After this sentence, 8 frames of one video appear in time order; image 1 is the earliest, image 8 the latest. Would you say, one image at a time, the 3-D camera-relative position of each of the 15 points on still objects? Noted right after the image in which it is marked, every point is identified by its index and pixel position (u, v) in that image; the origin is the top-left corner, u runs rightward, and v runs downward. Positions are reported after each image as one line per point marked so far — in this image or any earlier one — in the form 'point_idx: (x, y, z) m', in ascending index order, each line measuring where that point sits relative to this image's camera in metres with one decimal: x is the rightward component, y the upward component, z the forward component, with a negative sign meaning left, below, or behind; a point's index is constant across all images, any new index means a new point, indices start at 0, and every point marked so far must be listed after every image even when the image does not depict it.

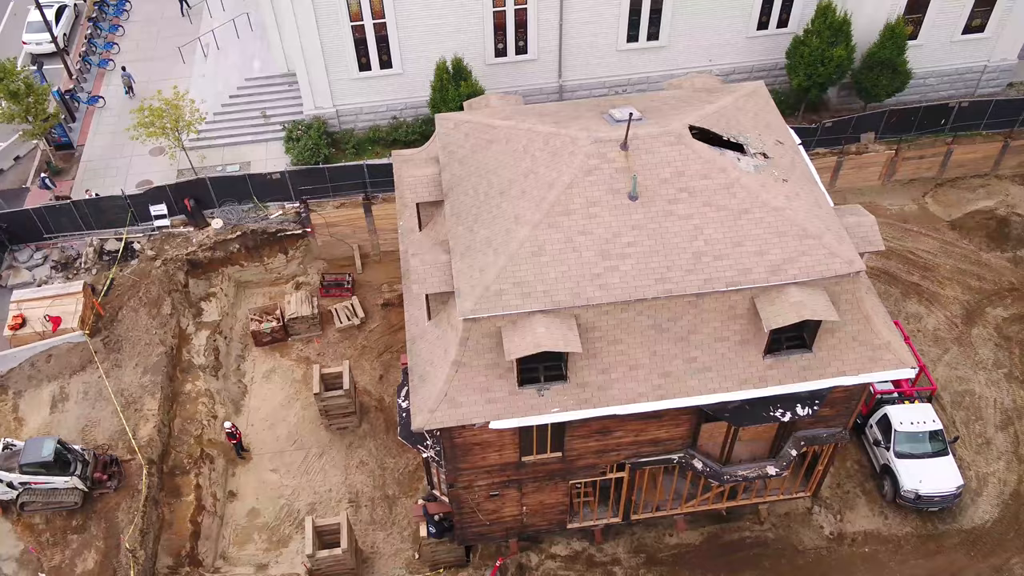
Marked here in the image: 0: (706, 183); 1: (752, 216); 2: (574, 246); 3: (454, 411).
0: (+3.4, +1.9, +15.6) m
1: (+4.2, +1.3, +15.4) m
2: (+1.1, +0.7, +15.1) m
3: (-0.9, -2.1, +15.0) m
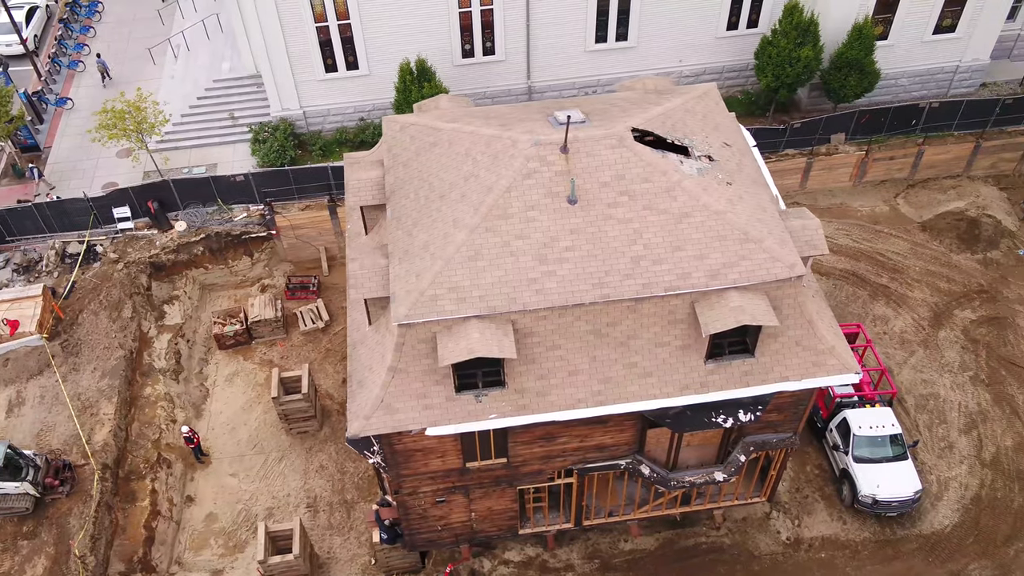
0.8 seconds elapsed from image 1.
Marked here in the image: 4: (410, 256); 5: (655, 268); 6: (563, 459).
0: (+2.4, +1.8, +15.4) m
1: (+3.1, +1.2, +15.2) m
2: (0.0, +0.6, +14.9) m
3: (-2.0, -2.2, +14.8) m
4: (-1.8, +0.6, +15.3) m
5: (+2.4, +0.3, +14.9) m
6: (+1.0, -3.3, +17.2) m
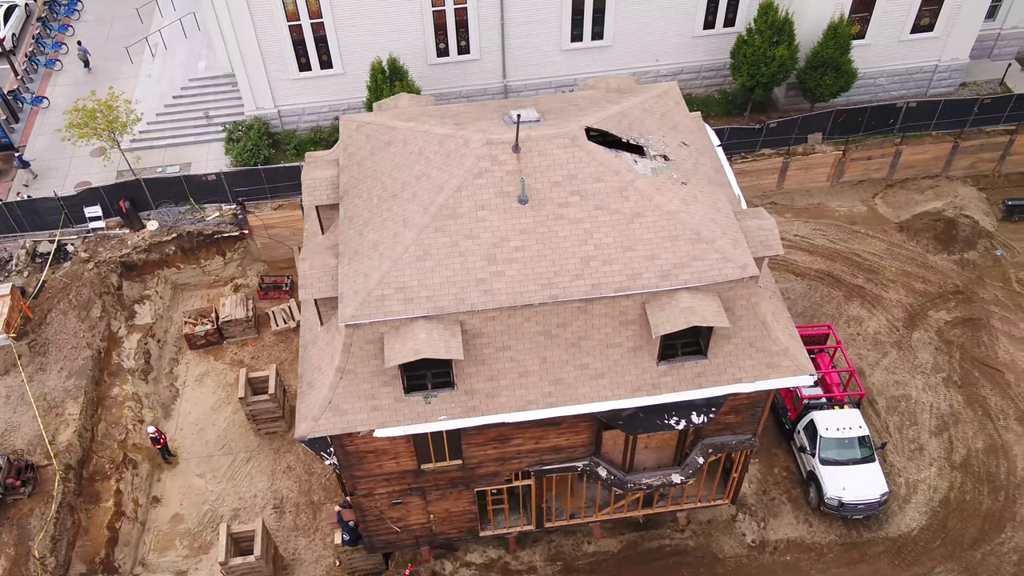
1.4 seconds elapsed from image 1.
0: (+1.5, +1.8, +15.3) m
1: (+2.3, +1.2, +15.1) m
2: (-0.9, +0.6, +14.8) m
3: (-2.9, -2.2, +14.7) m
4: (-2.6, +0.6, +15.2) m
5: (+1.6, +0.3, +14.8) m
6: (+0.2, -3.4, +17.1) m
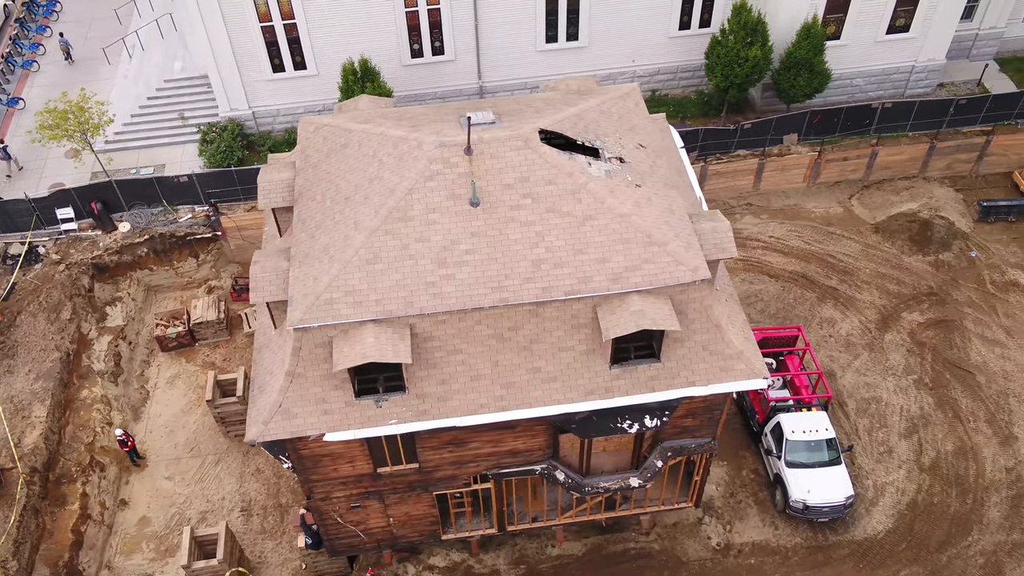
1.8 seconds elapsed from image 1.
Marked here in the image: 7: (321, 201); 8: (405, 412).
0: (+0.7, +1.7, +15.2) m
1: (+1.4, +1.1, +15.0) m
2: (-1.7, +0.6, +14.7) m
3: (-3.7, -2.2, +14.6) m
4: (-3.5, +0.5, +15.1) m
5: (+0.7, +0.3, +14.7) m
6: (-0.7, -3.4, +17.0) m
7: (-3.5, +1.6, +16.1) m
8: (-1.8, -2.1, +14.8) m
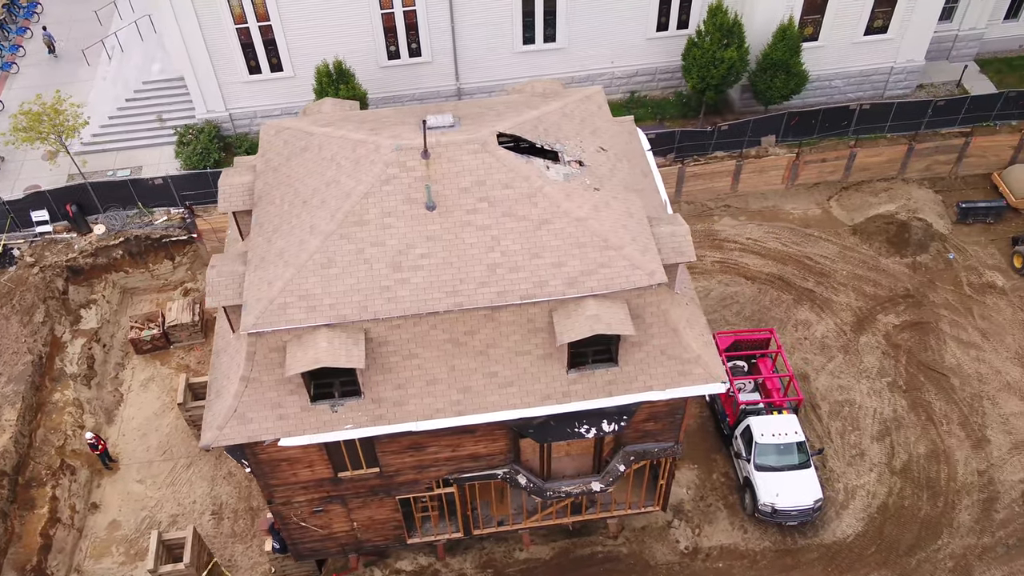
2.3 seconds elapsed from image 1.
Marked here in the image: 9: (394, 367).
0: (-0.1, +1.6, +15.2) m
1: (+0.7, +1.0, +15.0) m
2: (-2.4, +0.5, +14.7) m
3: (-4.5, -2.3, +14.6) m
4: (-4.2, +0.4, +15.0) m
5: (0.0, +0.2, +14.7) m
6: (-1.4, -3.5, +17.0) m
7: (-4.2, +1.5, +16.0) m
8: (-2.5, -2.2, +14.8) m
9: (-2.0, -1.3, +14.9) m
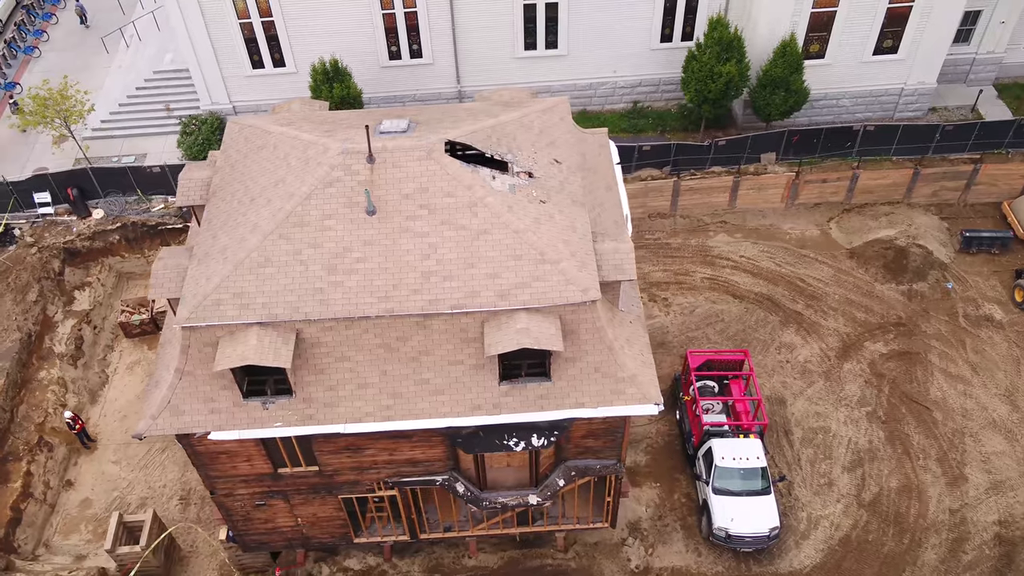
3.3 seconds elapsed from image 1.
0: (-1.1, +1.5, +15.2) m
1: (-0.4, +0.9, +14.9) m
2: (-3.5, +0.5, +14.8) m
3: (-5.7, -2.2, +14.8) m
4: (-5.3, +0.5, +15.3) m
5: (-1.1, +0.1, +14.6) m
6: (-2.6, -3.5, +17.0) m
7: (-5.2, +1.6, +16.2) m
8: (-3.8, -2.2, +14.9) m
9: (-3.2, -1.4, +15.0) m
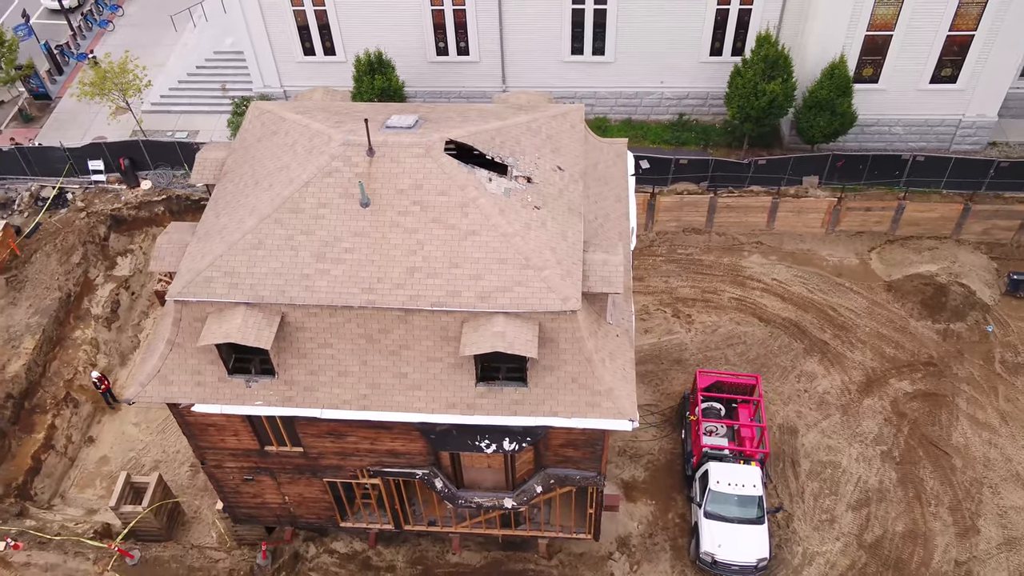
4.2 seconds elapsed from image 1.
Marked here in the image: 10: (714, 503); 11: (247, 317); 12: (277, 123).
0: (-1.2, +1.5, +15.3) m
1: (-0.6, +0.8, +15.0) m
2: (-3.7, +0.8, +15.1) m
3: (-6.1, -1.7, +15.3) m
4: (-5.4, +0.9, +15.7) m
5: (-1.4, +0.1, +14.8) m
6: (-3.0, -3.4, +17.3) m
7: (-5.2, +2.0, +16.7) m
8: (-4.2, -1.9, +15.3) m
9: (-3.5, -1.1, +15.3) m
10: (+4.6, -4.9, +19.9) m
11: (-4.5, -0.5, +14.7) m
12: (-4.6, +3.3, +17.5) m
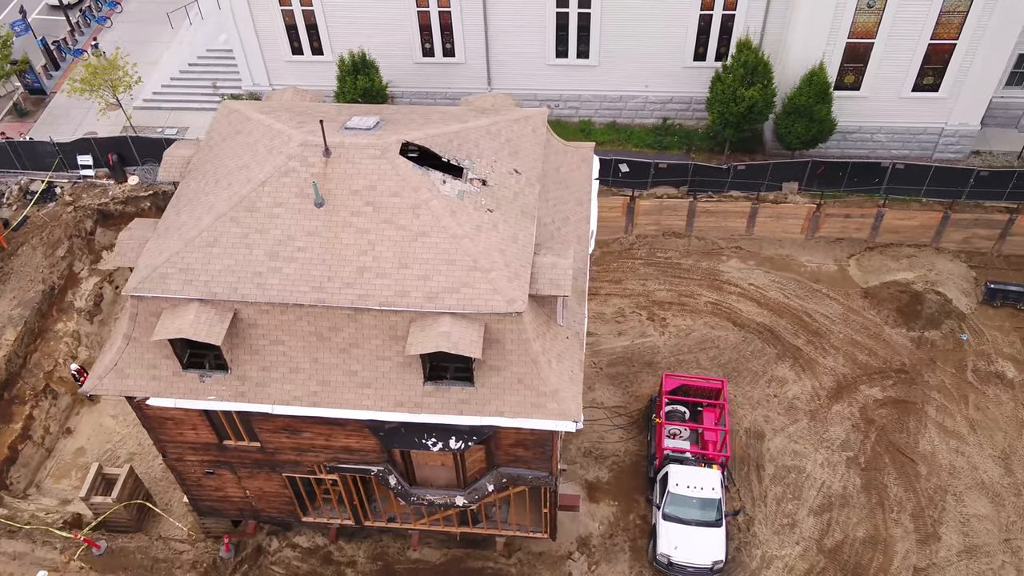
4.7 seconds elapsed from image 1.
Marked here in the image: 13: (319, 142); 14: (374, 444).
0: (-2.1, +1.5, +15.5) m
1: (-1.5, +0.8, +15.2) m
2: (-4.6, +0.8, +15.4) m
3: (-7.1, -1.7, +15.7) m
4: (-6.3, +1.0, +16.1) m
5: (-2.3, +0.1, +15.0) m
6: (-3.9, -3.3, +17.6) m
7: (-6.0, +2.1, +17.0) m
8: (-5.1, -1.8, +15.6) m
9: (-4.4, -1.1, +15.6) m
10: (+3.7, -5.0, +20.1) m
11: (-5.4, -0.4, +15.0) m
12: (-5.4, +3.4, +17.8) m
13: (-3.5, +2.7, +16.0) m
14: (-2.7, -3.0, +17.0) m
